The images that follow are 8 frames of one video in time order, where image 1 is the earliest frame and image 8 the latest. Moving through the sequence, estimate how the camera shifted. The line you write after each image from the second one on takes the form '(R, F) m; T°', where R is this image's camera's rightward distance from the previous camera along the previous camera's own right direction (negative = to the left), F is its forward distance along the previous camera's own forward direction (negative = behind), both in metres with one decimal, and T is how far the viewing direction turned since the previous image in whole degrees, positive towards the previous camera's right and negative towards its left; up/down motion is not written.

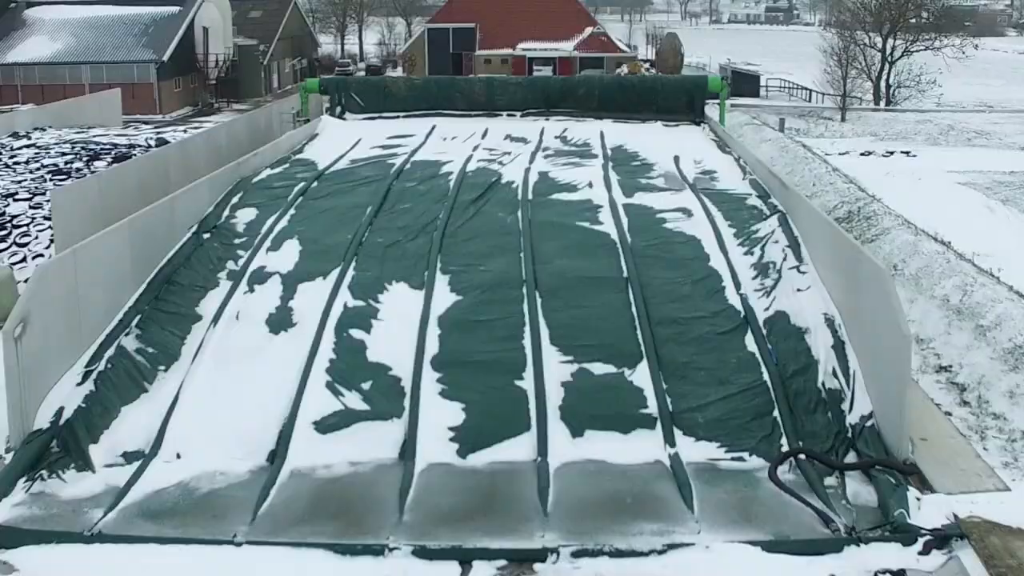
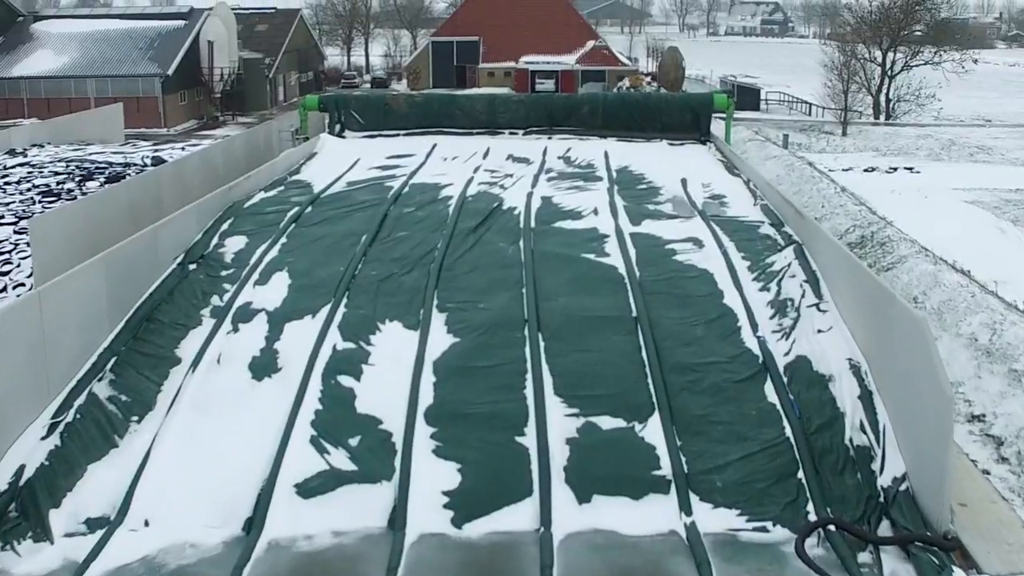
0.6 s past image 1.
(0.0, +0.3) m; 0°
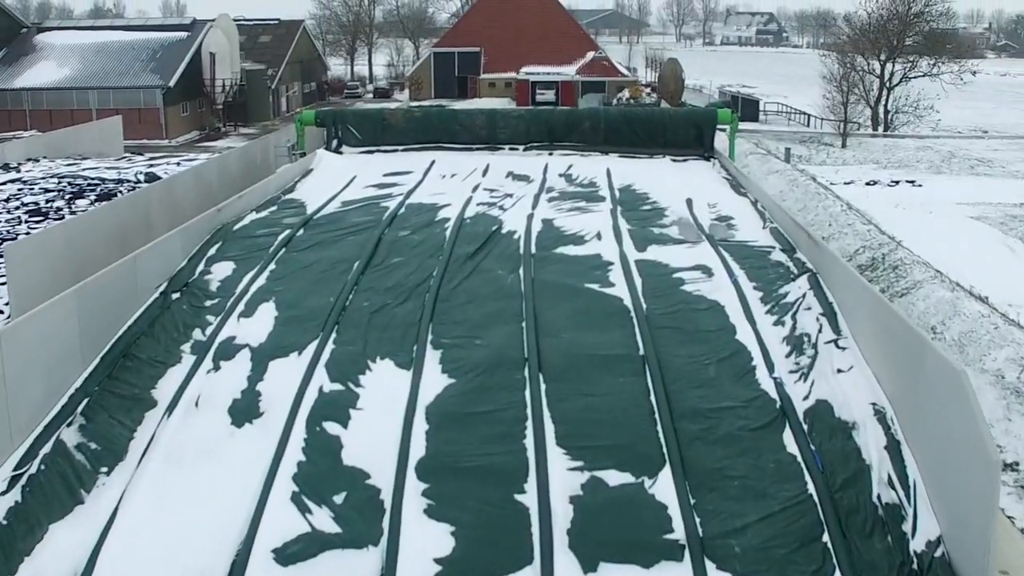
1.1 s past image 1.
(0.0, +0.3) m; 0°
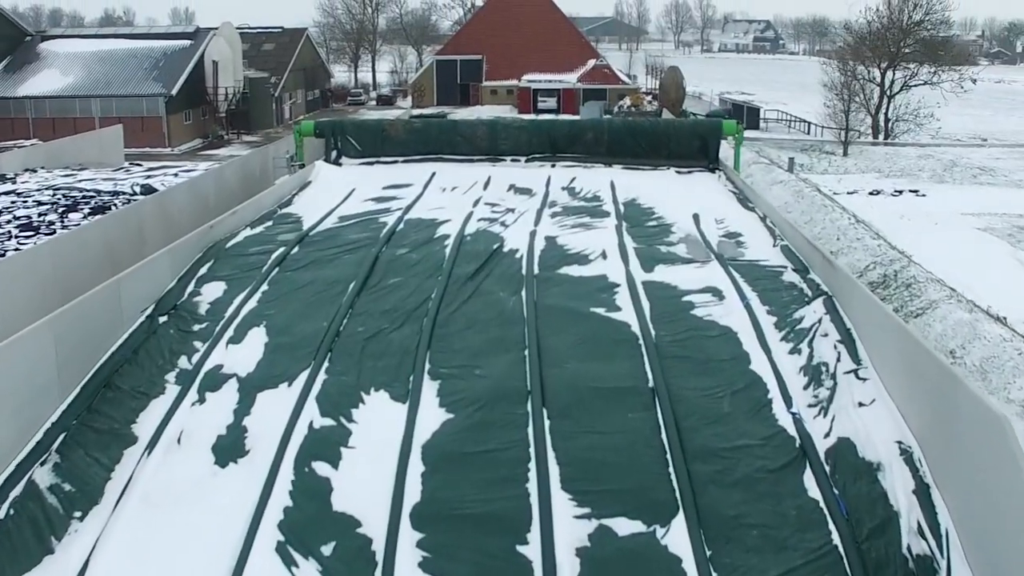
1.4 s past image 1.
(0.0, +0.3) m; 0°
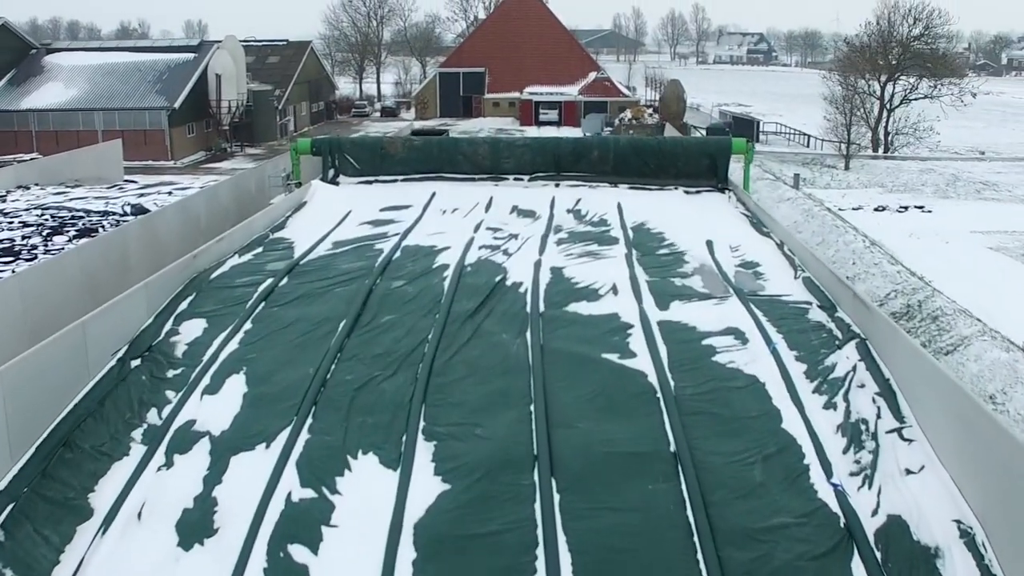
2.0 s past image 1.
(0.0, +0.5) m; 0°
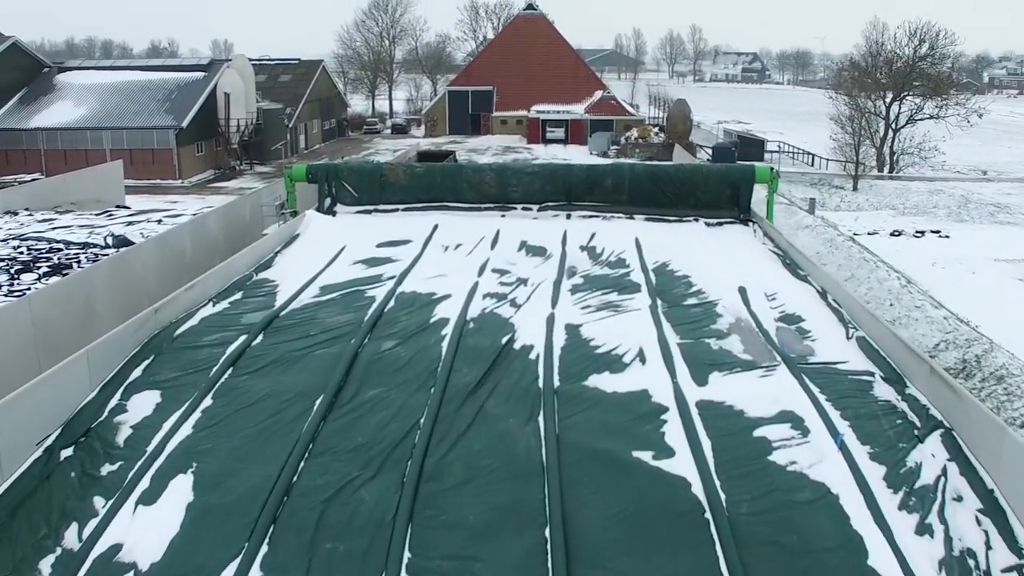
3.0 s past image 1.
(0.0, +0.9) m; 0°
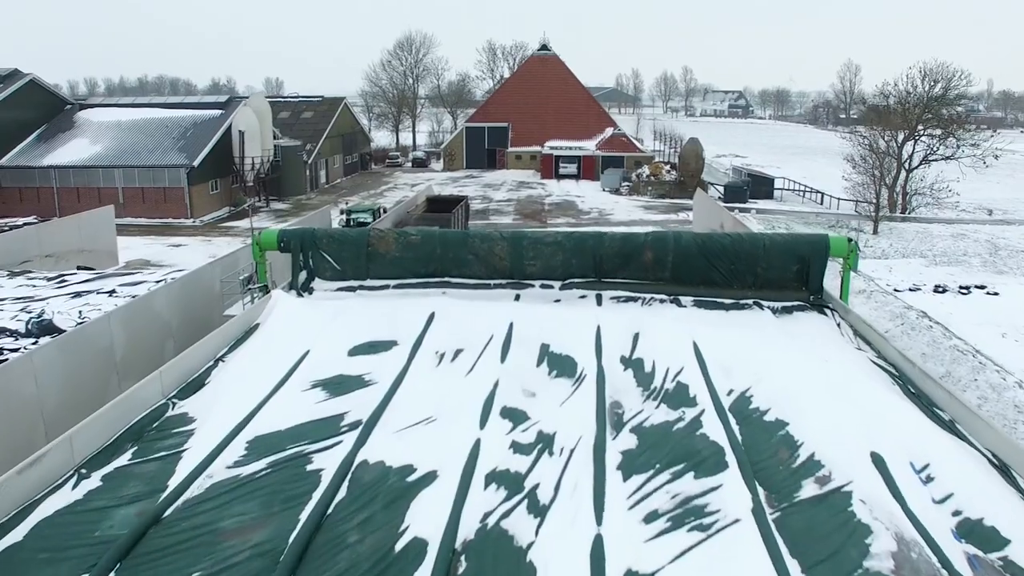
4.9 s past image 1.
(0.0, +2.5) m; -1°
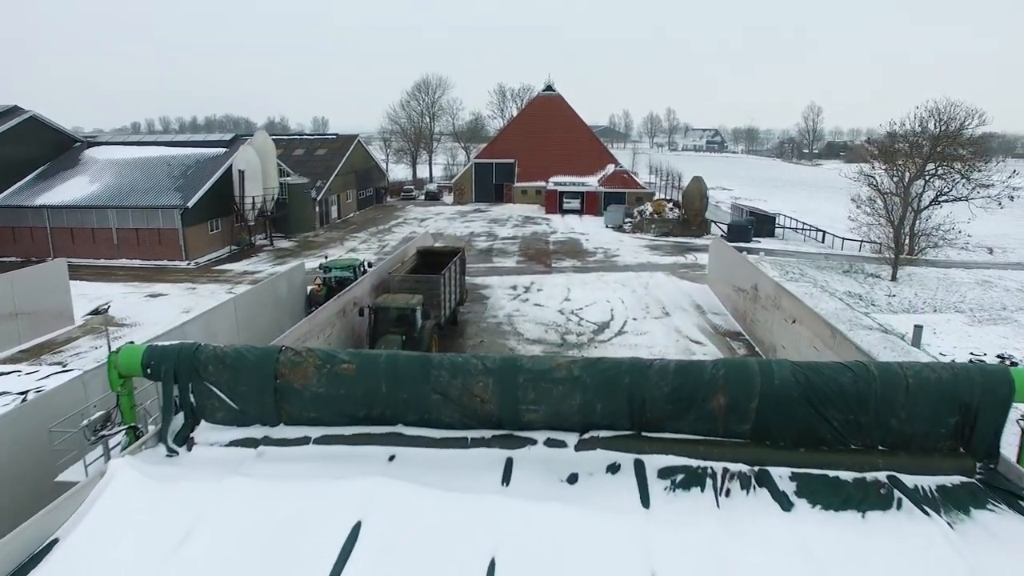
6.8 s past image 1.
(+0.1, +4.1) m; 0°
